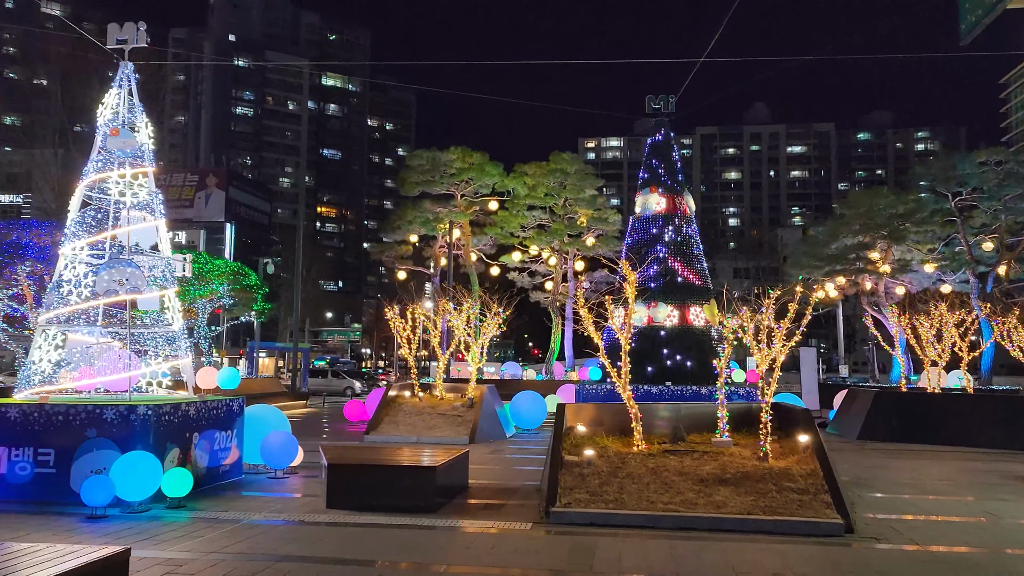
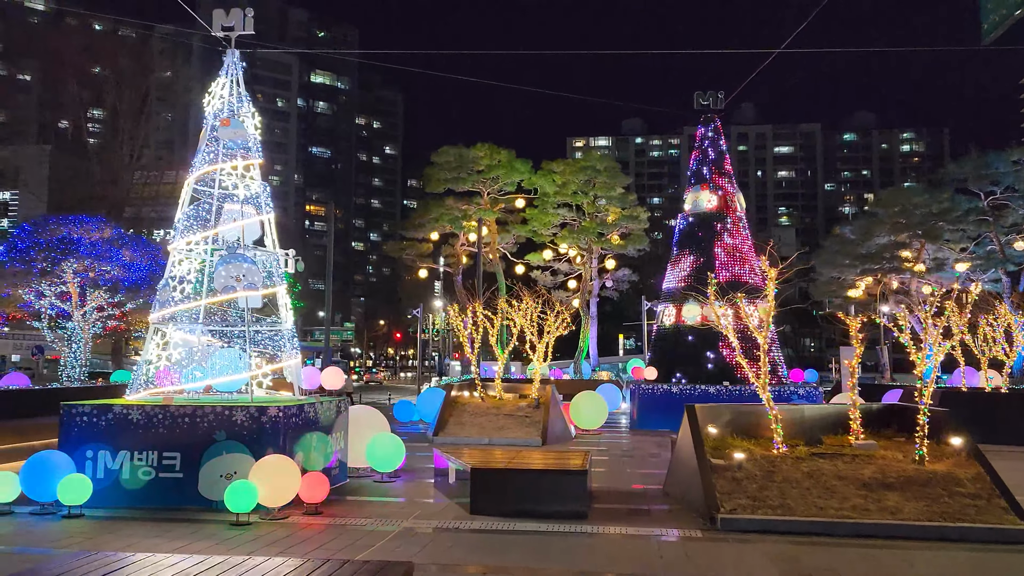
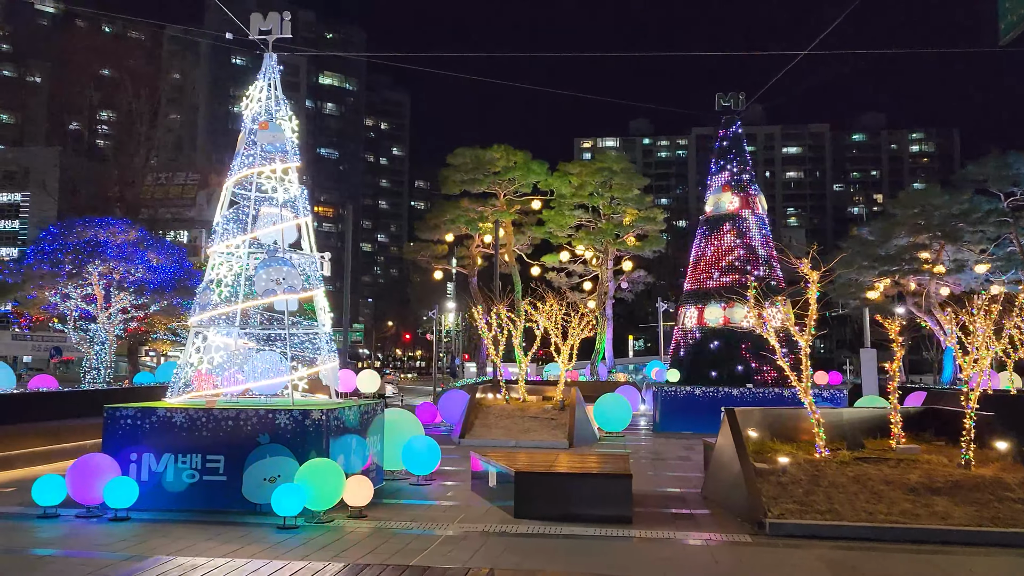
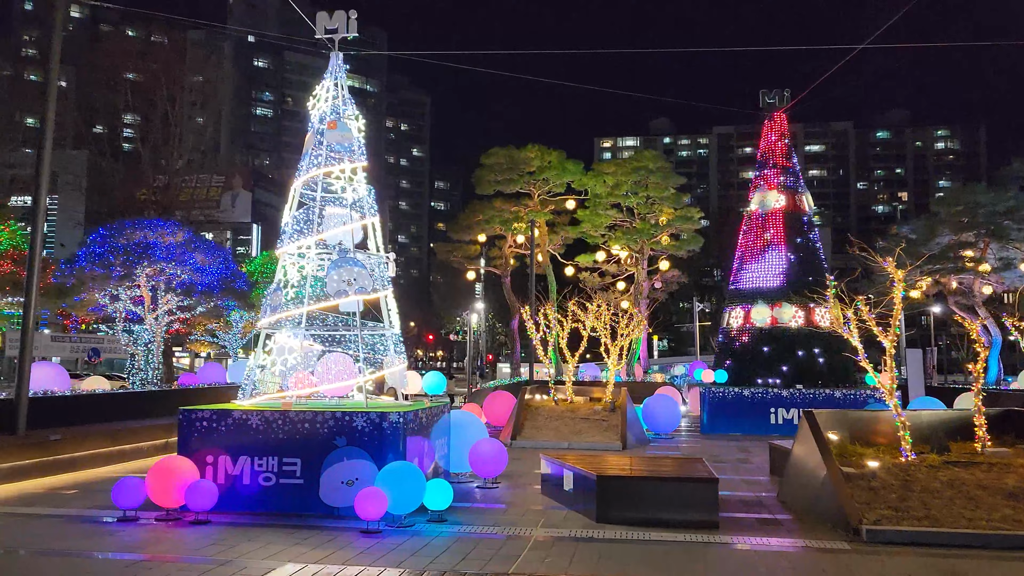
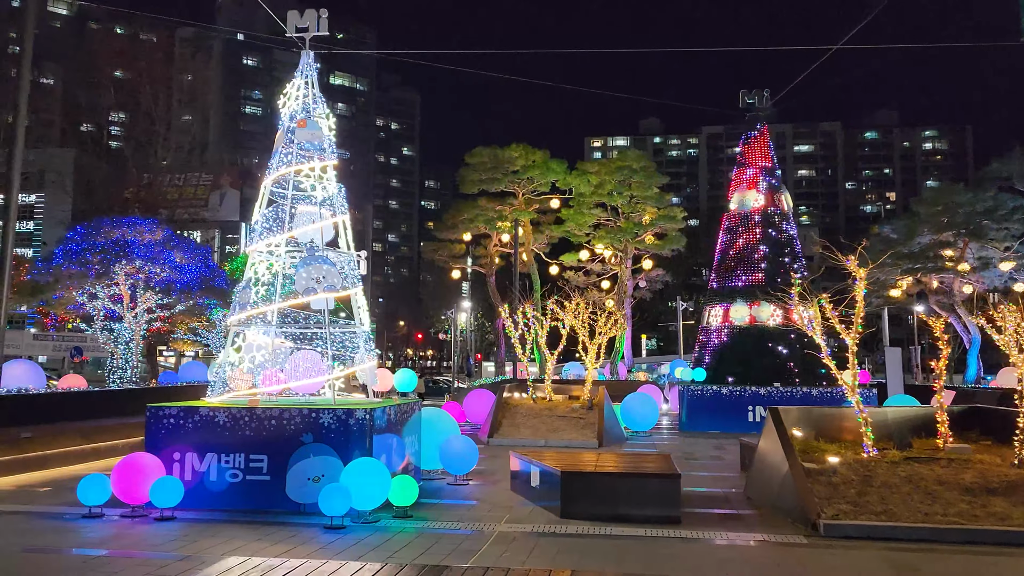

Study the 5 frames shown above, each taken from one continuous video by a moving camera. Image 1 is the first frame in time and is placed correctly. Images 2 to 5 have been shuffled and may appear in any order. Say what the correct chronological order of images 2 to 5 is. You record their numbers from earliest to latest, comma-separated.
2, 3, 5, 4
